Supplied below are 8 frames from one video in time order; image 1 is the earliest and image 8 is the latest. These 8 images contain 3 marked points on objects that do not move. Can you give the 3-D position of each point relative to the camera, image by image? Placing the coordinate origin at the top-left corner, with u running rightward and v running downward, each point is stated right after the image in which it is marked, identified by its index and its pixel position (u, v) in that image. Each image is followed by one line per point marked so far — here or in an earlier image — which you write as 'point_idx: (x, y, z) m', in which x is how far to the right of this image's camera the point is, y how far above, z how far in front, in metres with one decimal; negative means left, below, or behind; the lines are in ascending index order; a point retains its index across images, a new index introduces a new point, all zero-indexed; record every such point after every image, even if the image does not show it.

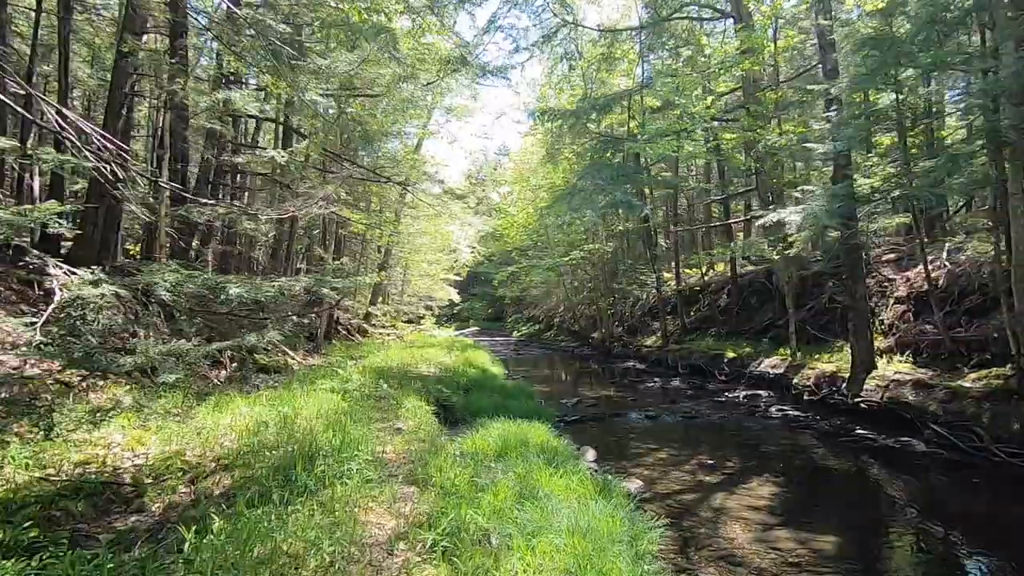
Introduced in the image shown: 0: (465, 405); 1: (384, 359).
0: (-0.9, -2.2, +10.0) m
1: (-3.7, -2.0, +15.3) m
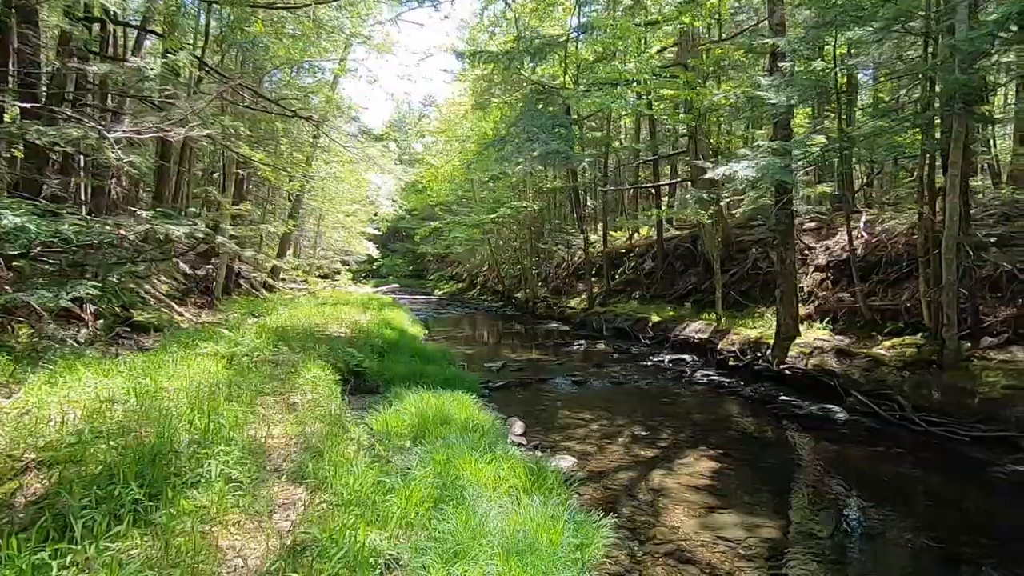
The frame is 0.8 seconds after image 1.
0: (-2.2, -1.4, +8.9) m
1: (-5.7, -0.8, +13.8) m
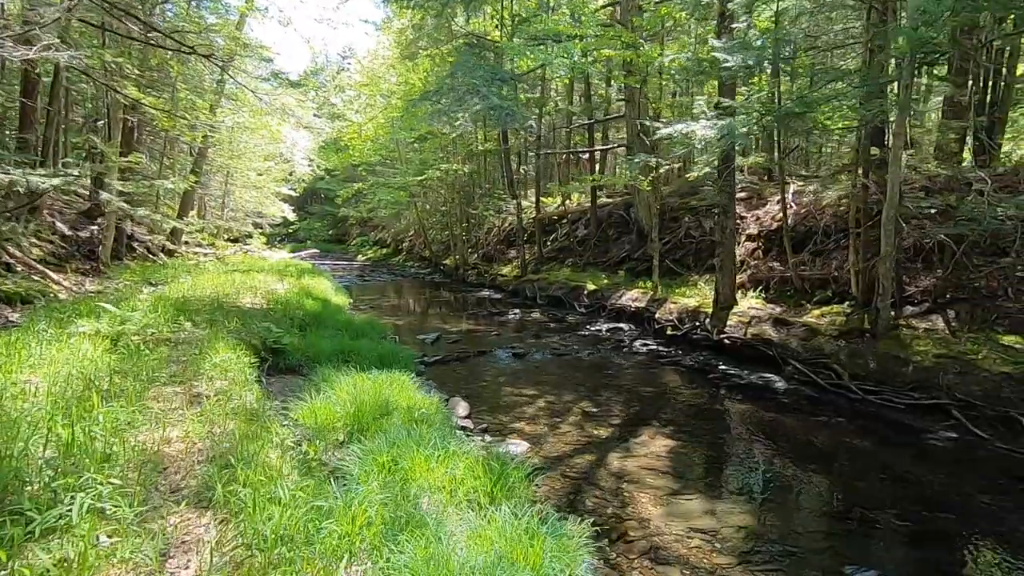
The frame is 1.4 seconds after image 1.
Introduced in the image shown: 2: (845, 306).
0: (-3.1, -0.9, +7.9) m
1: (-7.3, 0.0, +12.2) m
2: (+6.2, -0.3, +10.1) m
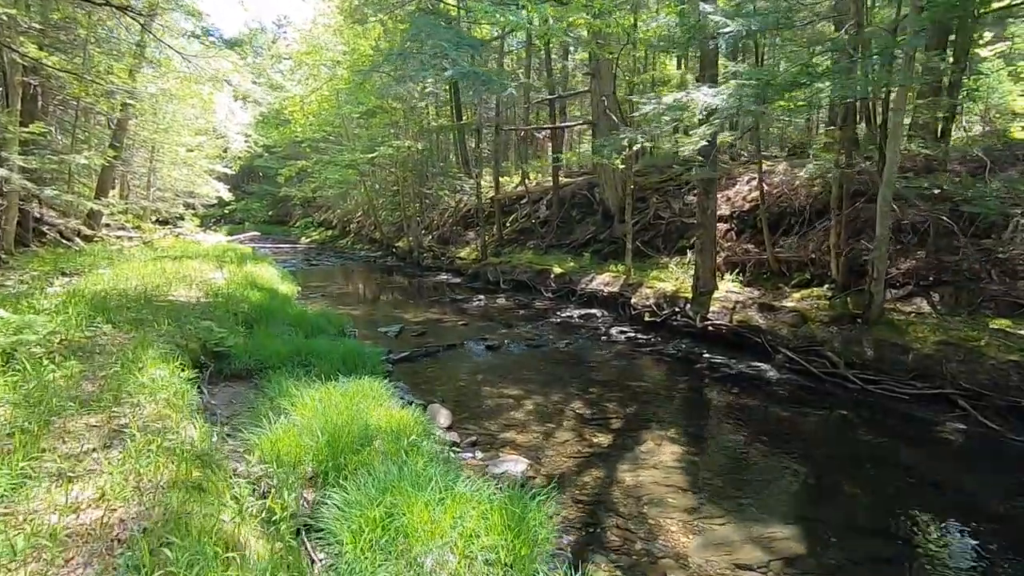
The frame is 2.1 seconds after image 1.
0: (-3.4, -0.8, +6.9) m
1: (-7.9, +0.2, +10.7) m
2: (+5.7, 0.0, +9.9) m
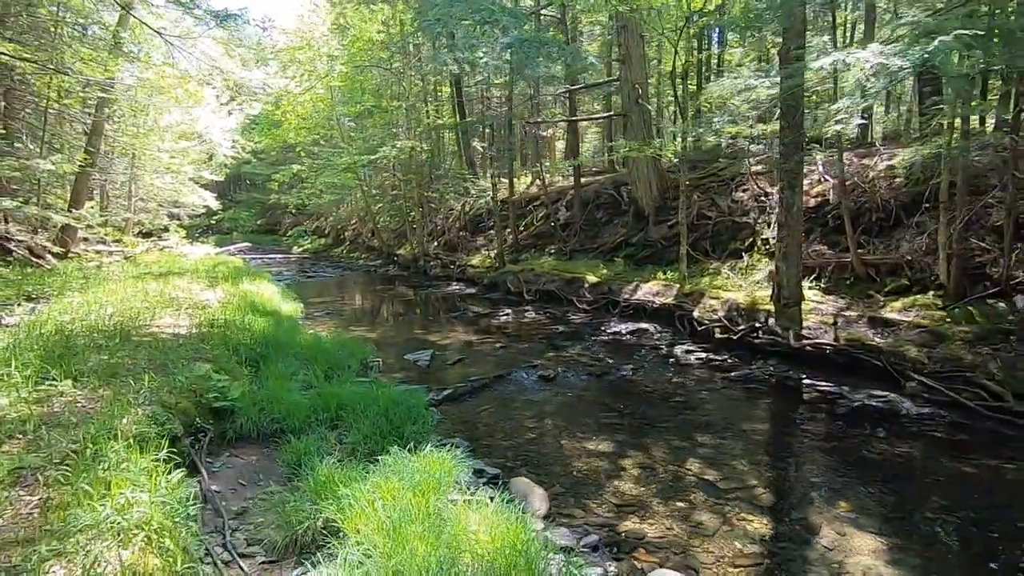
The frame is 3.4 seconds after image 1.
0: (-2.5, -1.1, +5.2) m
1: (-7.1, -0.3, +8.9) m
2: (+6.6, -0.1, +8.4) m
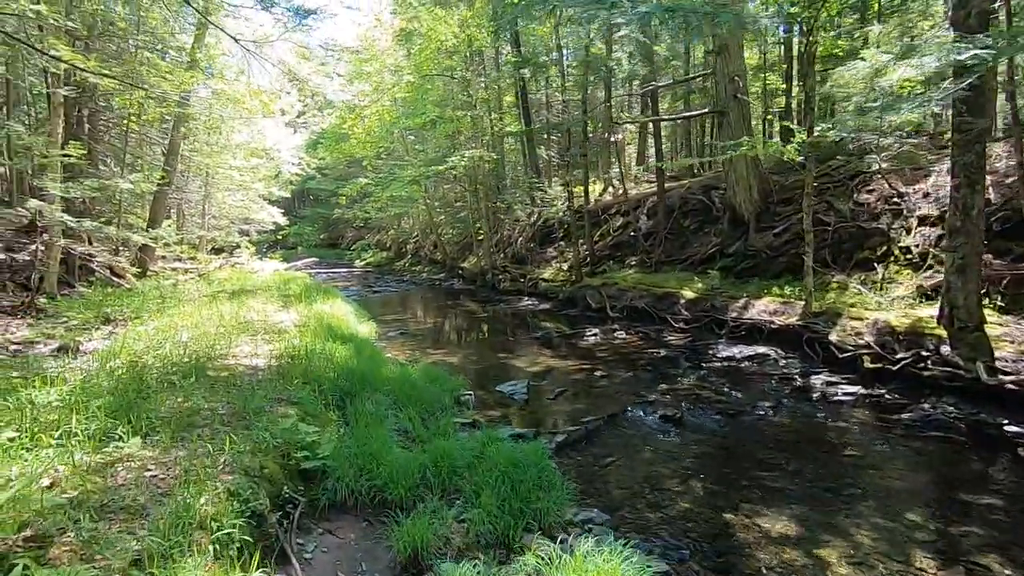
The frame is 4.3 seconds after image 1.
0: (-1.3, -1.4, +4.3) m
1: (-5.5, -0.6, +8.4) m
2: (+8.0, -0.4, +6.6) m
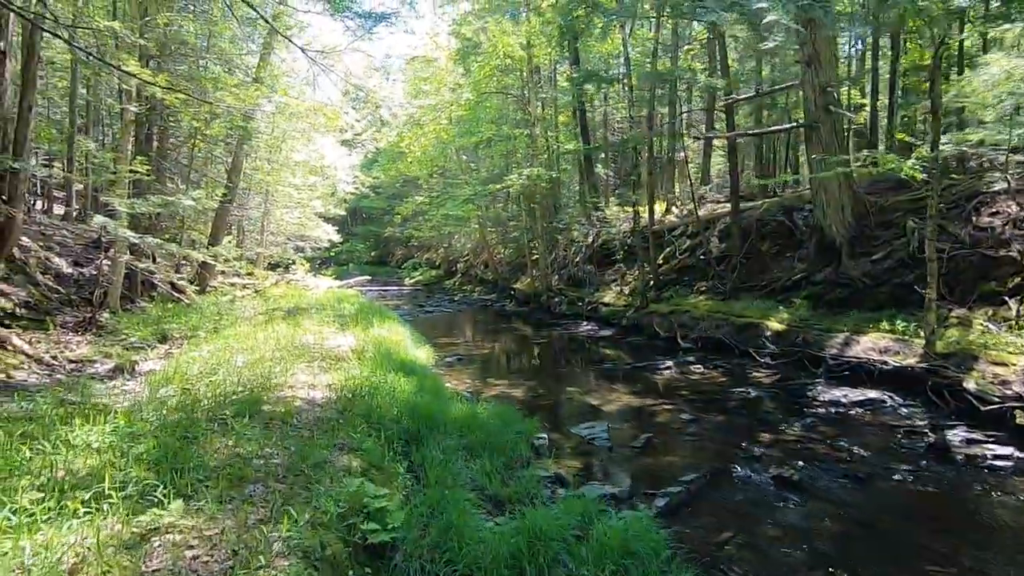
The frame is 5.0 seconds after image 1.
0: (-0.5, -1.7, +3.5) m
1: (-4.4, -1.0, +8.0) m
2: (+8.9, -0.9, +5.1) m
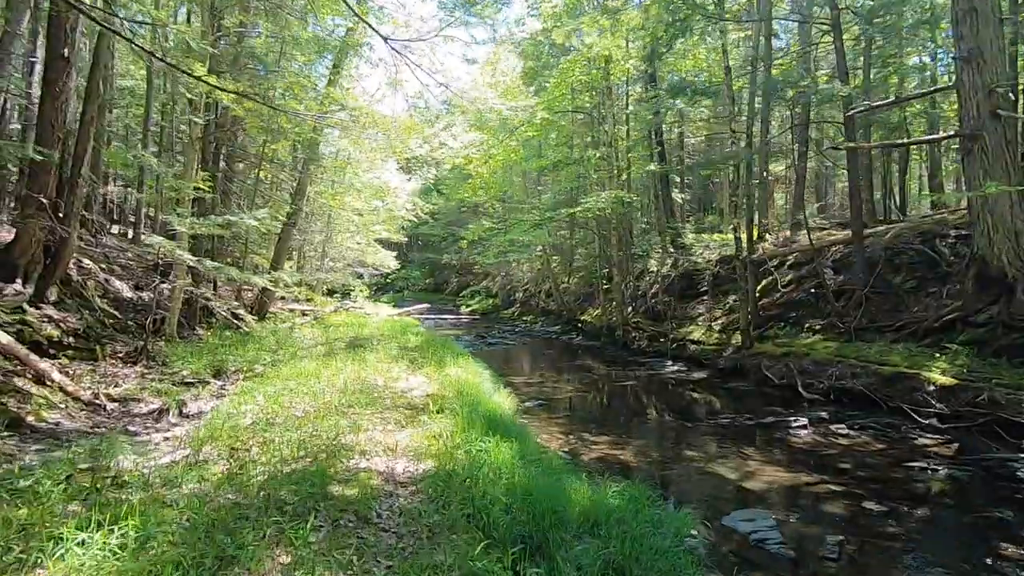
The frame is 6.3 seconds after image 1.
0: (+0.4, -1.9, +1.8) m
1: (-3.0, -1.3, +6.7) m
2: (+10.0, -1.3, +2.6) m
